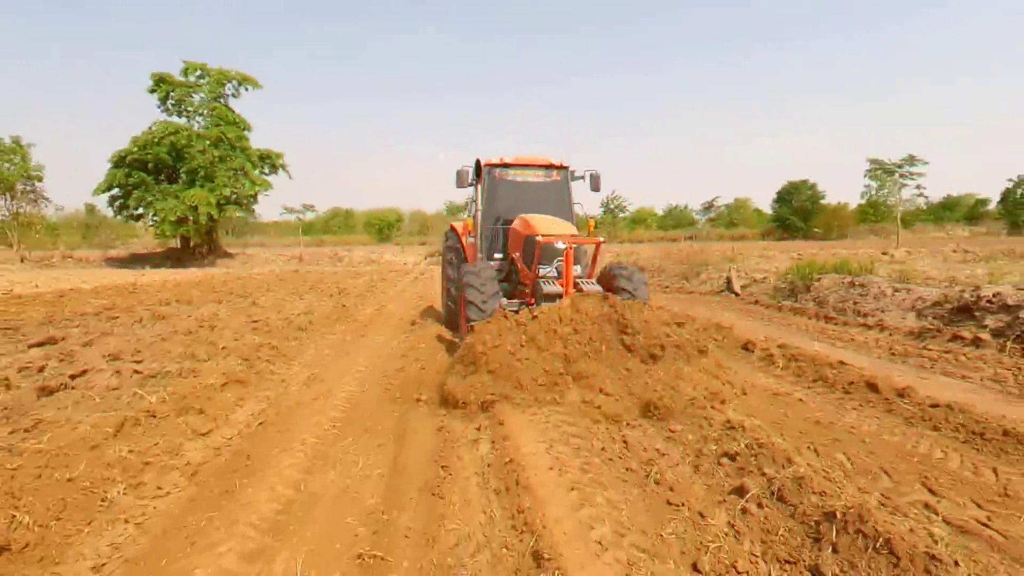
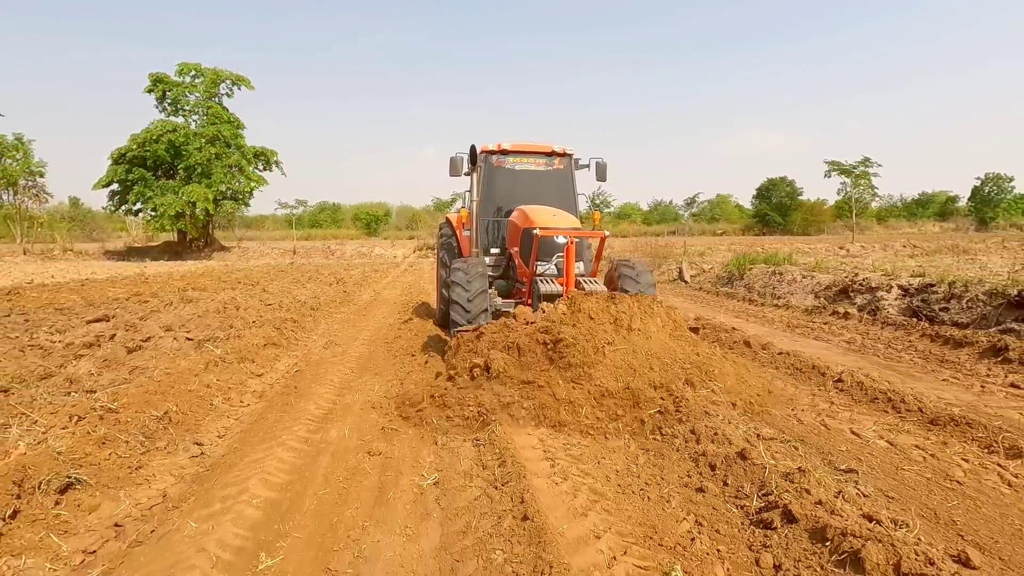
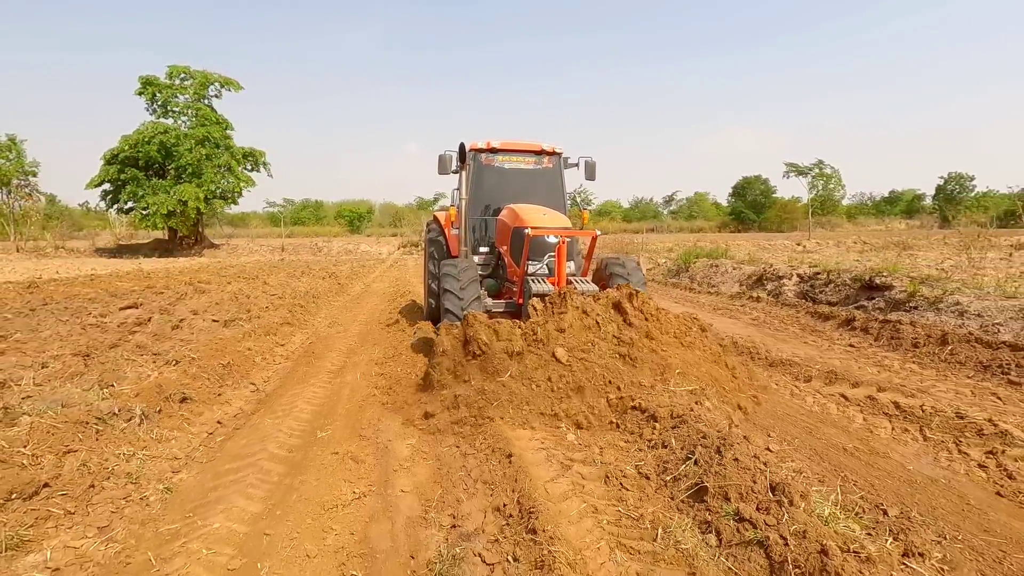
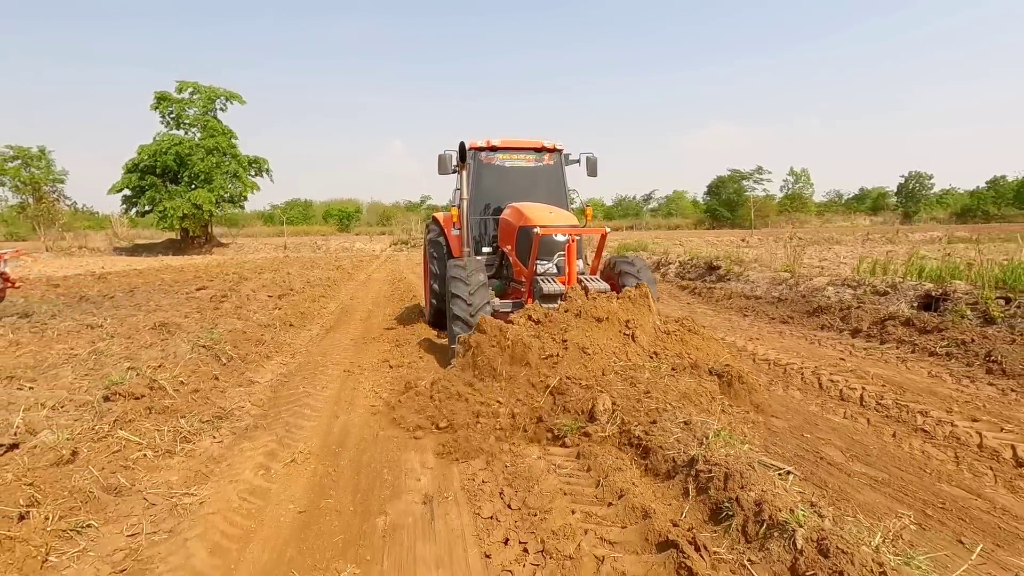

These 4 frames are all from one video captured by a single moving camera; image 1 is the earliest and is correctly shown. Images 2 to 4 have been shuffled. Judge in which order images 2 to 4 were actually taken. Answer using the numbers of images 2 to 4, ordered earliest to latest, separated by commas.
2, 3, 4
